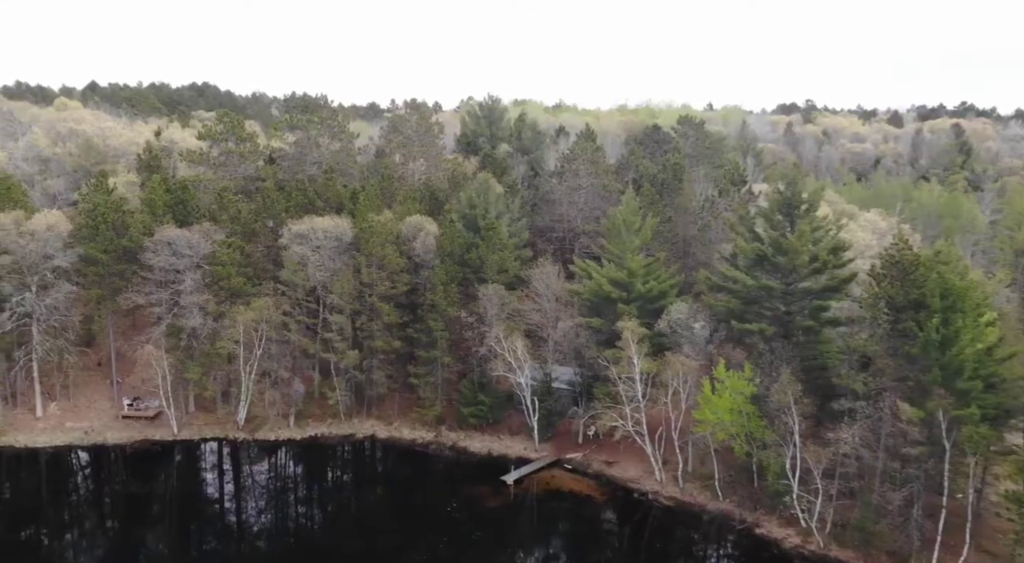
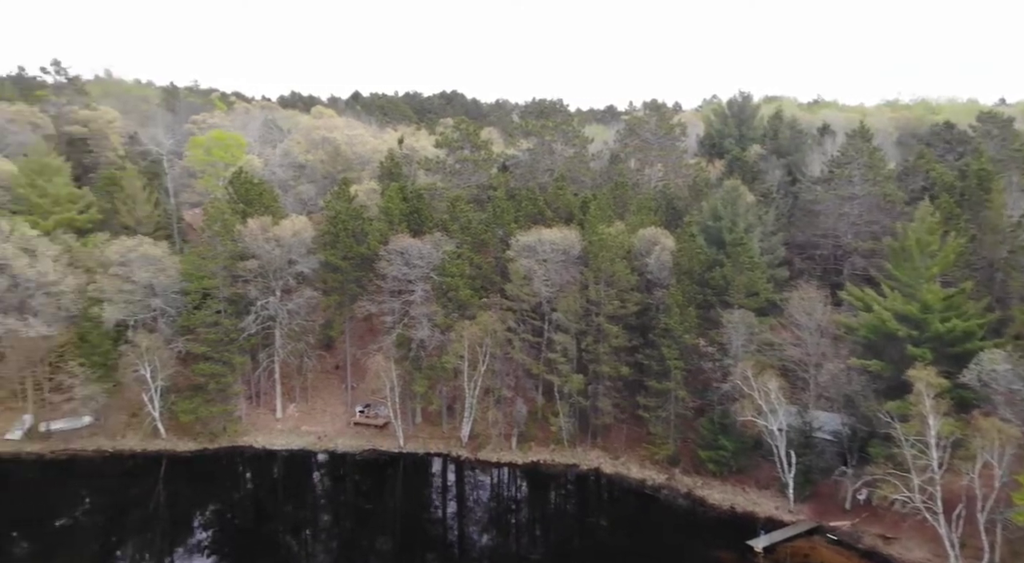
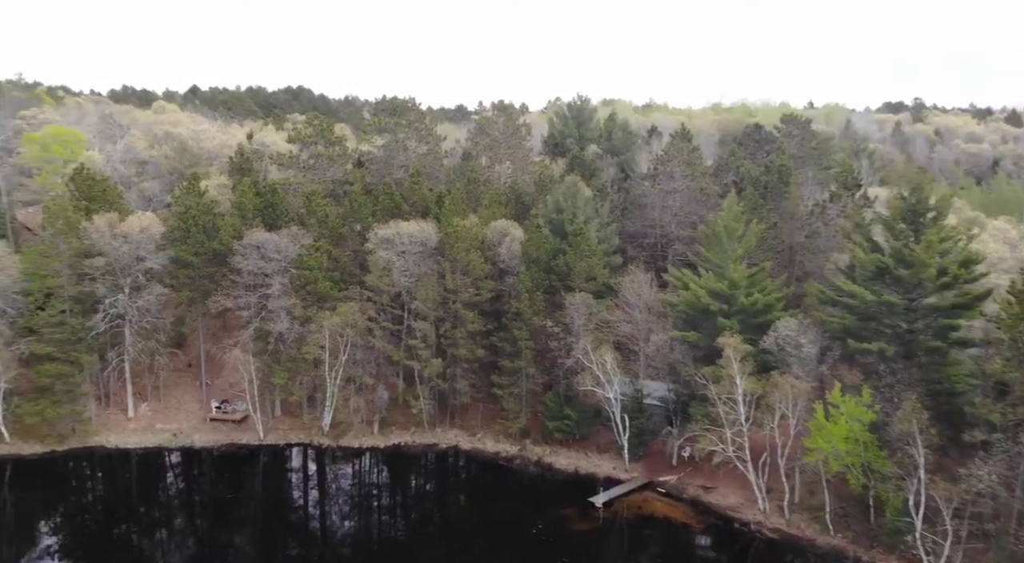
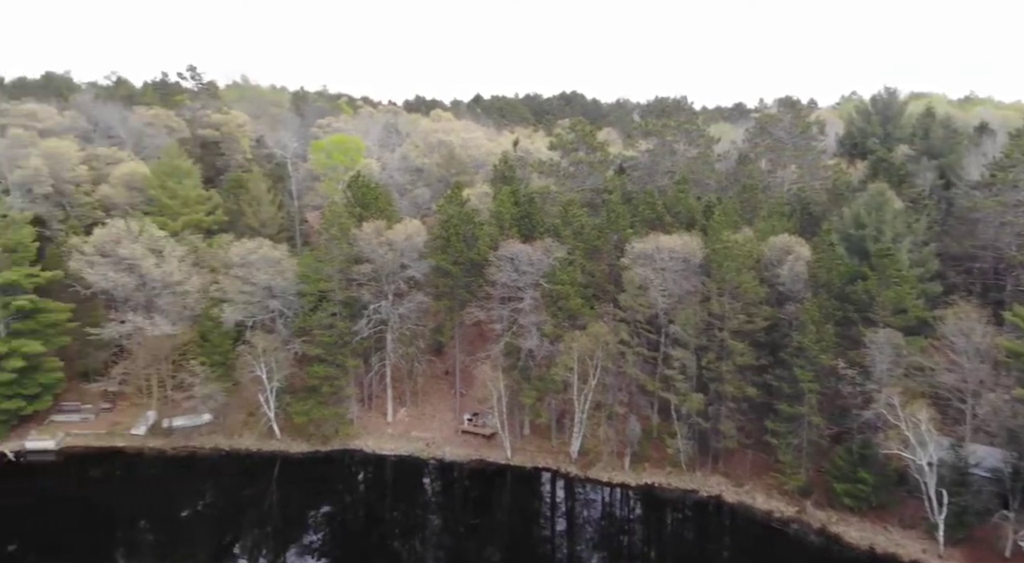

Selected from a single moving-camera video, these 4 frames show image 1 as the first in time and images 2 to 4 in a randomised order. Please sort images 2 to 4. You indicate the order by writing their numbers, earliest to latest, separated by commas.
3, 2, 4
